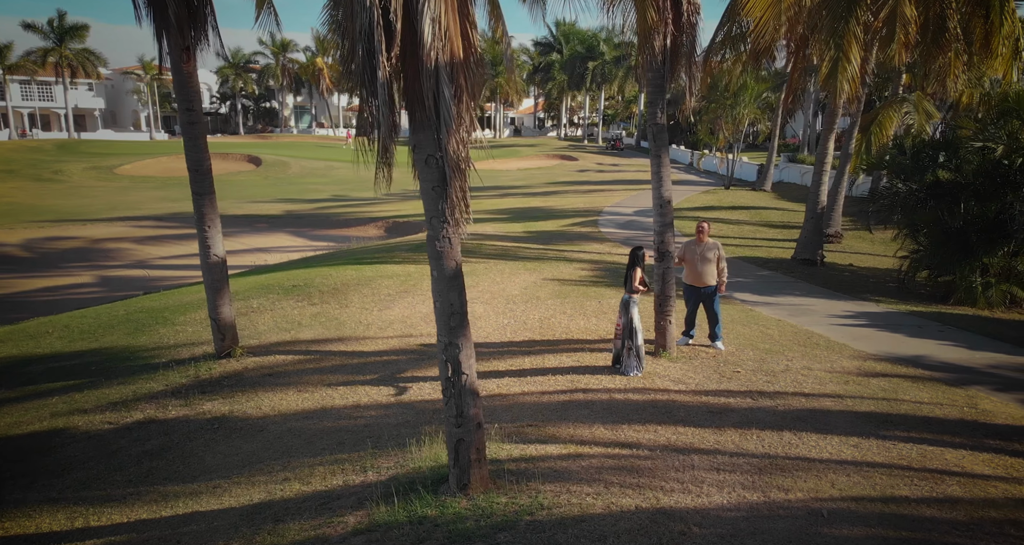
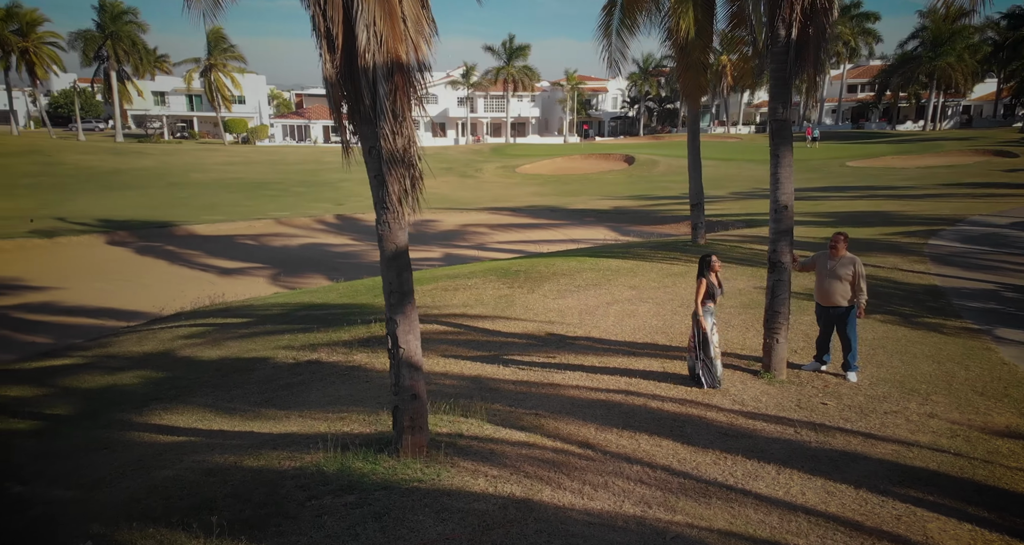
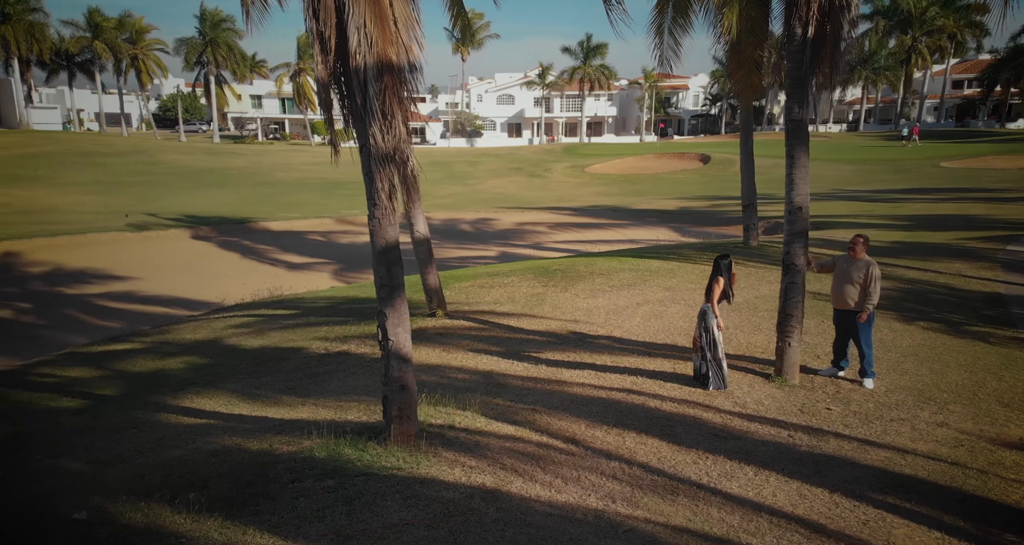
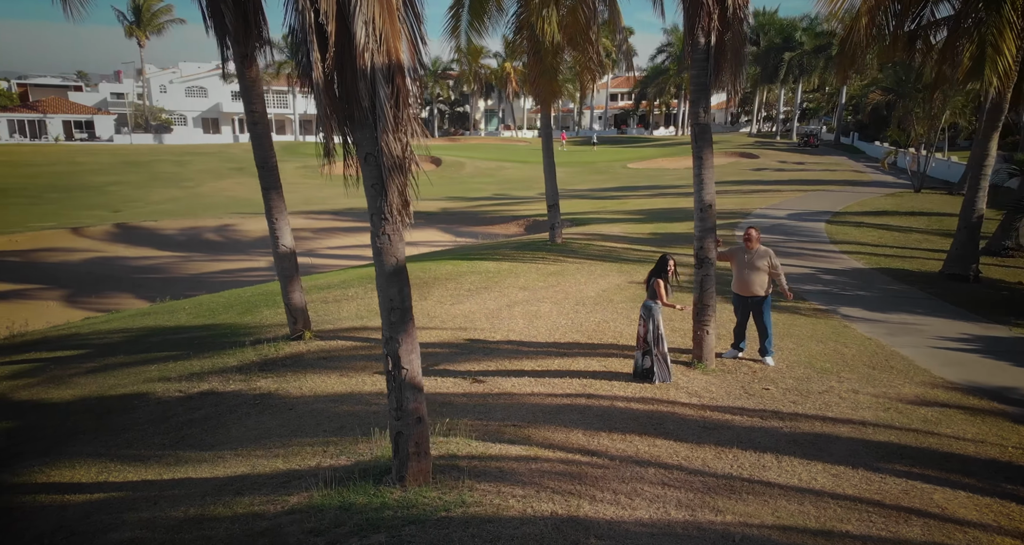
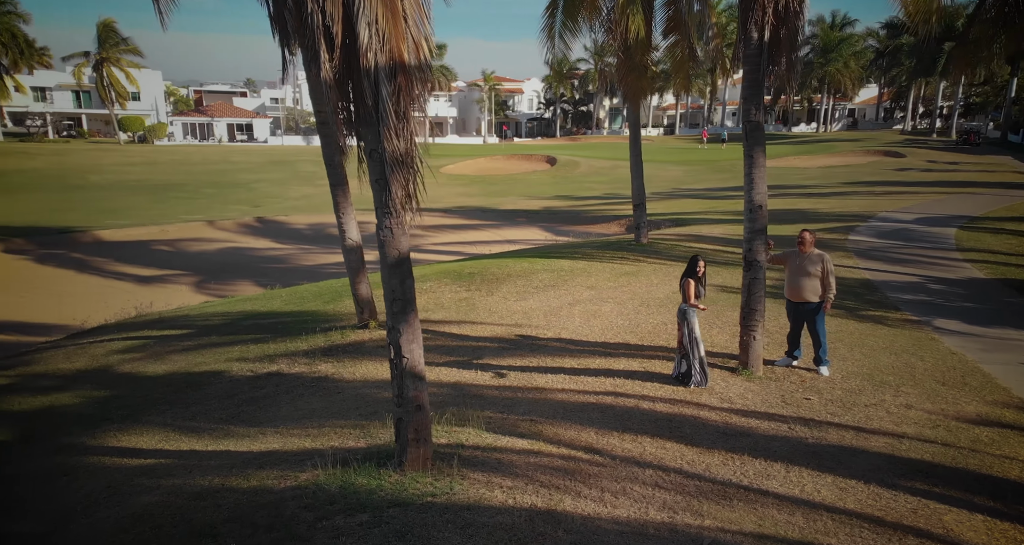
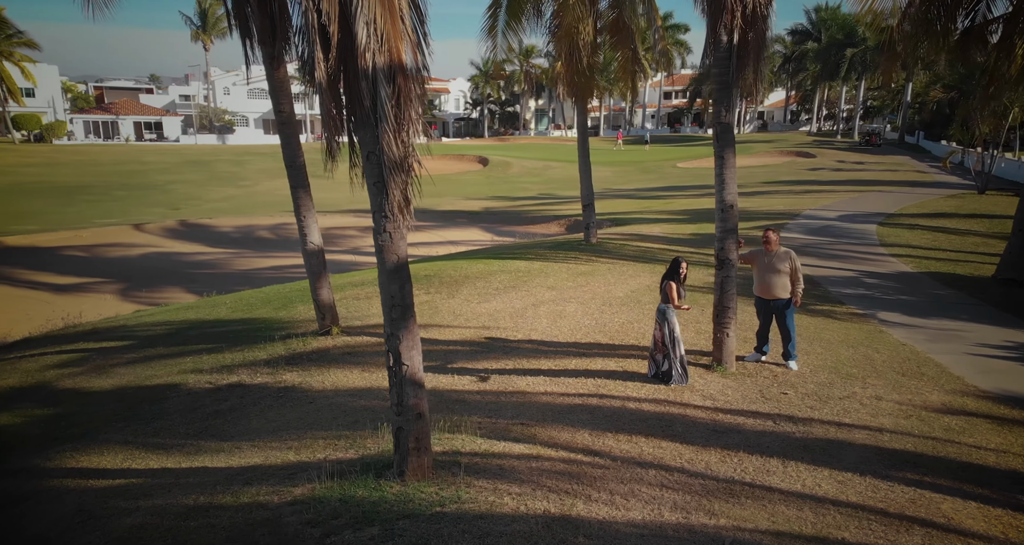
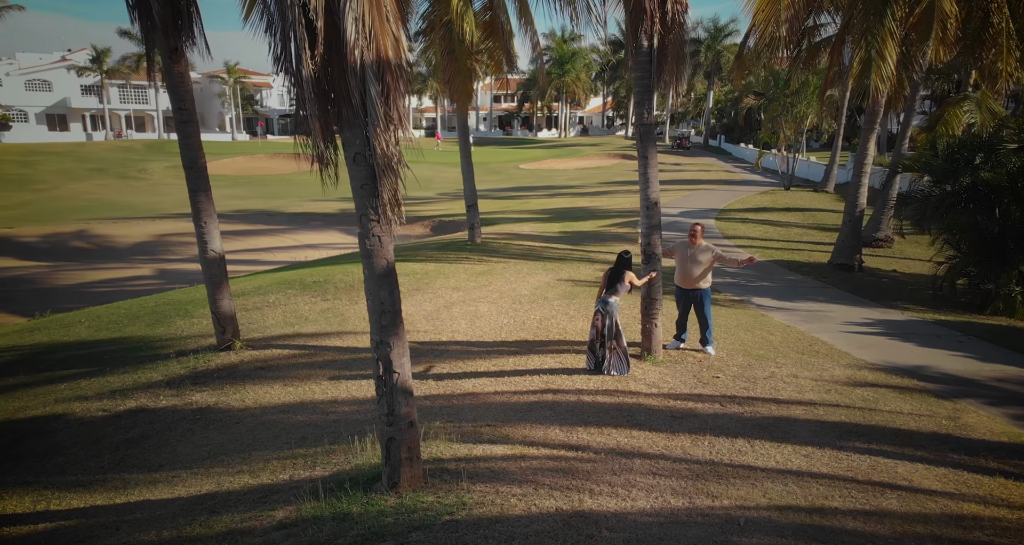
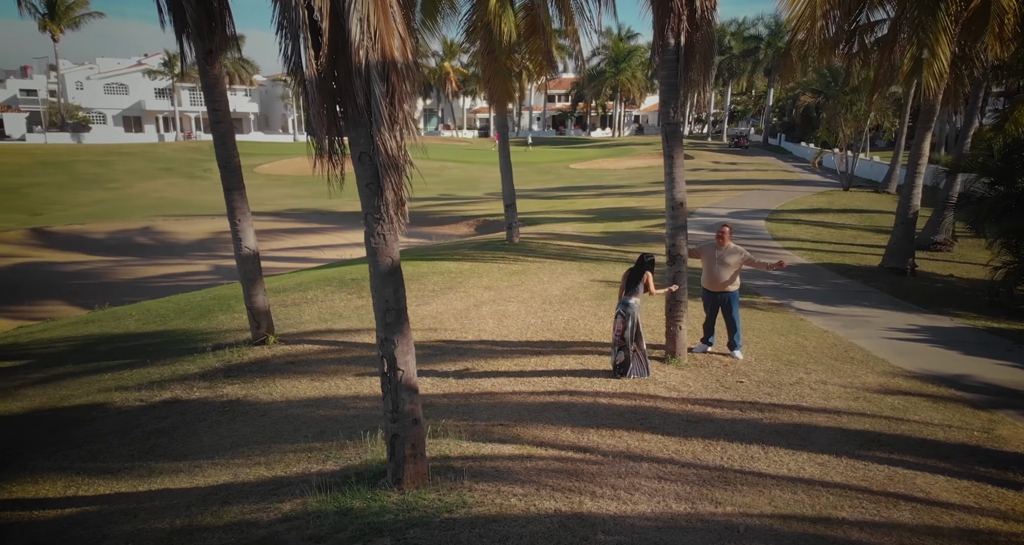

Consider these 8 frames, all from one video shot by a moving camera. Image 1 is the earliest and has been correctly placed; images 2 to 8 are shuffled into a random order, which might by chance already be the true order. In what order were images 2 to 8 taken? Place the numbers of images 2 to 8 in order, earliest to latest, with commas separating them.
7, 8, 4, 6, 5, 2, 3
